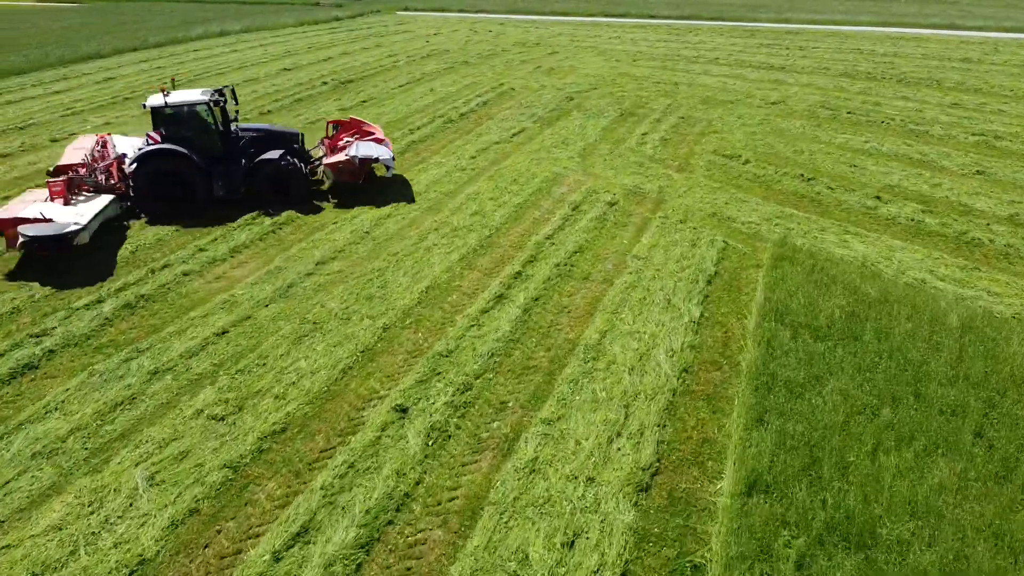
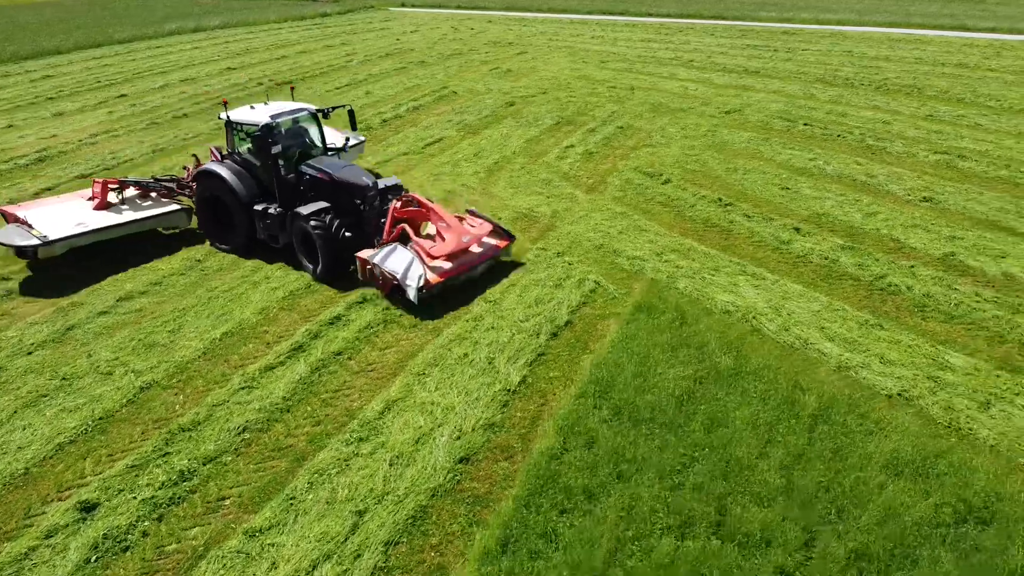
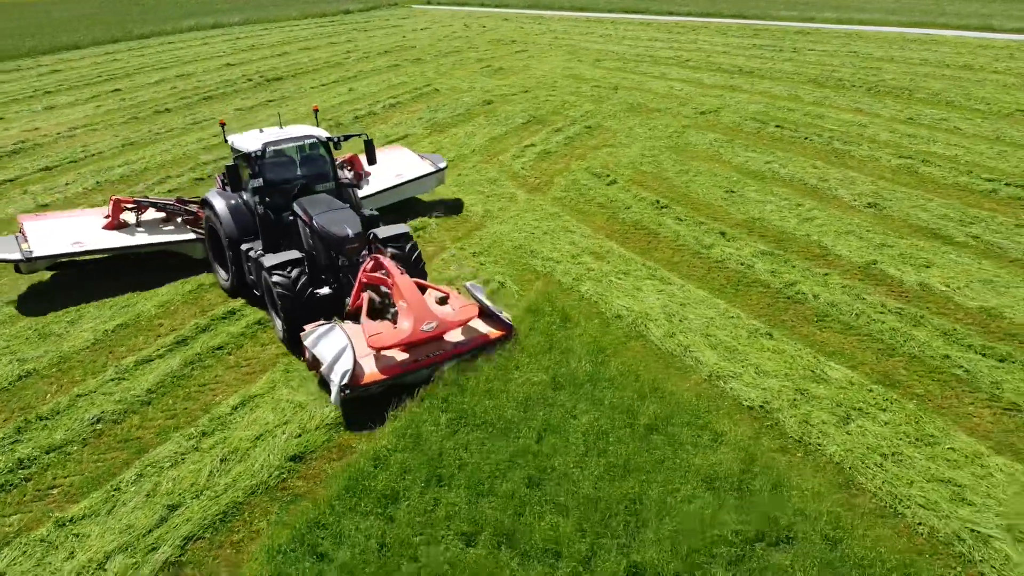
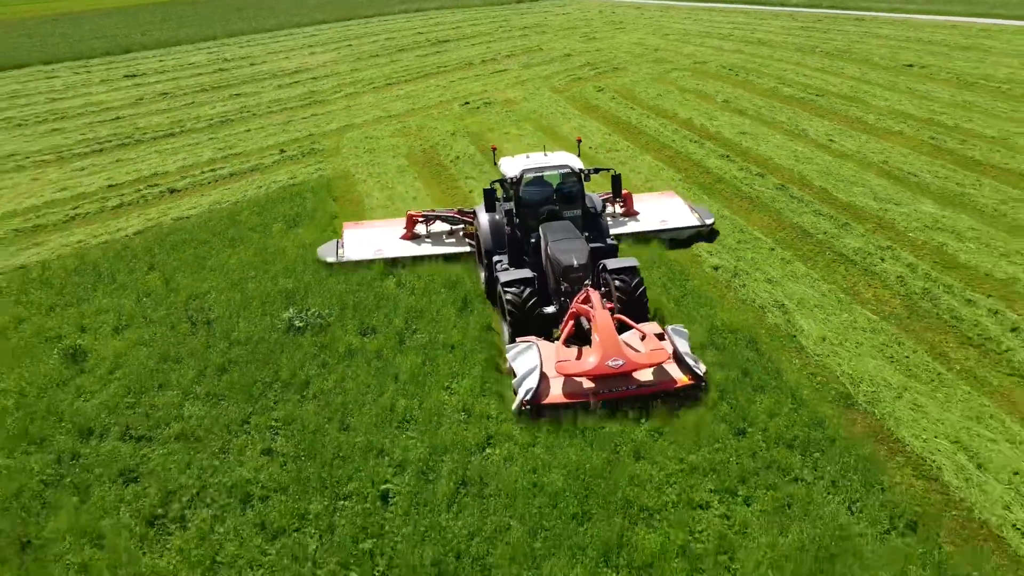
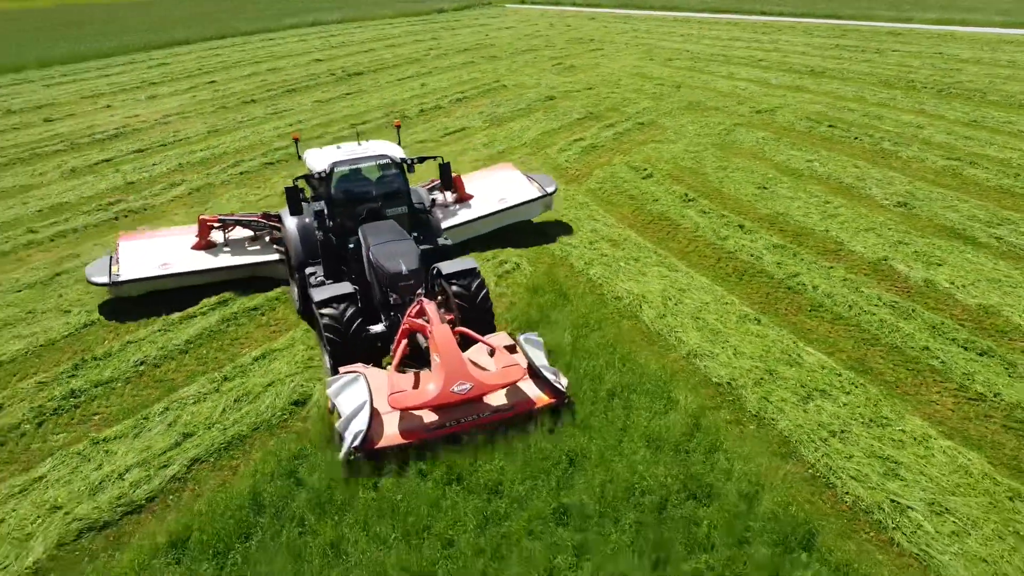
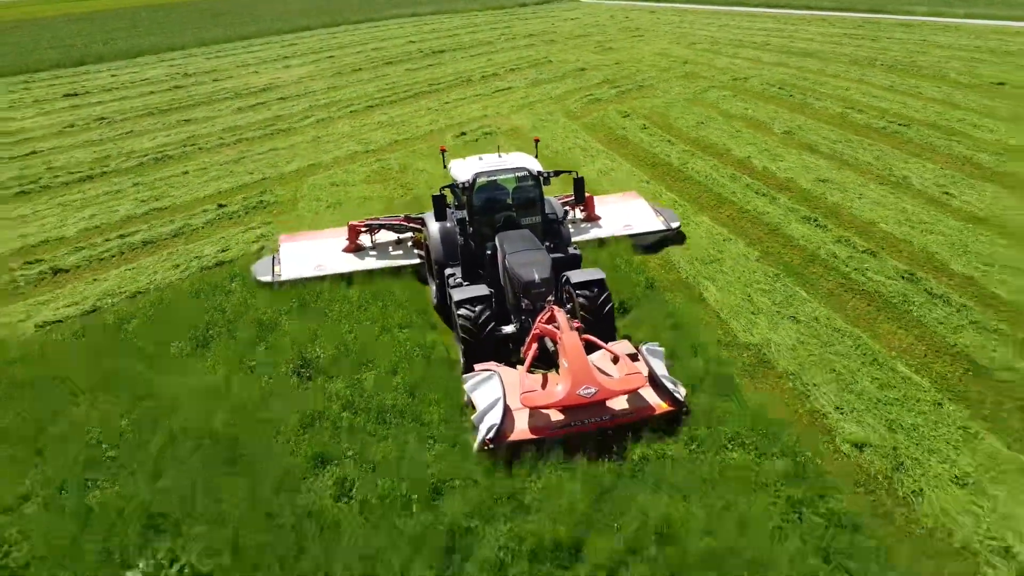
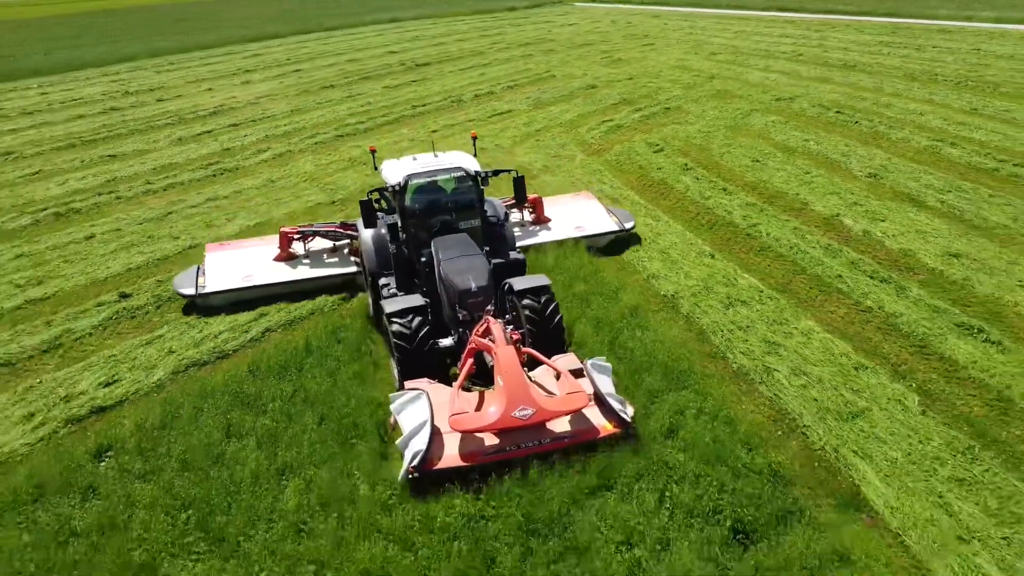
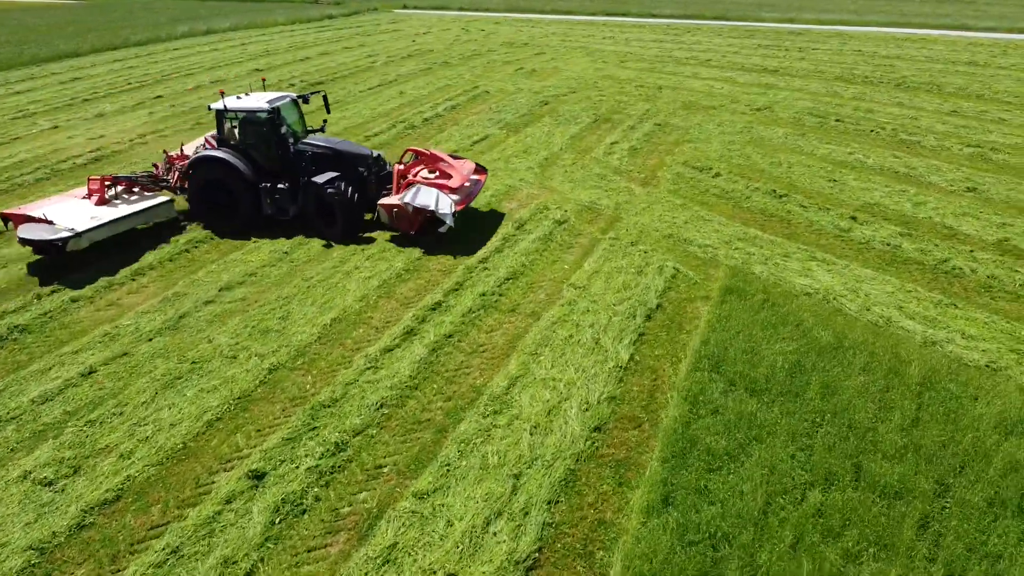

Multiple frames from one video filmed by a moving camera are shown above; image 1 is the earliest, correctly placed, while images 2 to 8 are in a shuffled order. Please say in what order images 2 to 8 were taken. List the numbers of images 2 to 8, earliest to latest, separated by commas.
8, 2, 3, 5, 7, 6, 4
